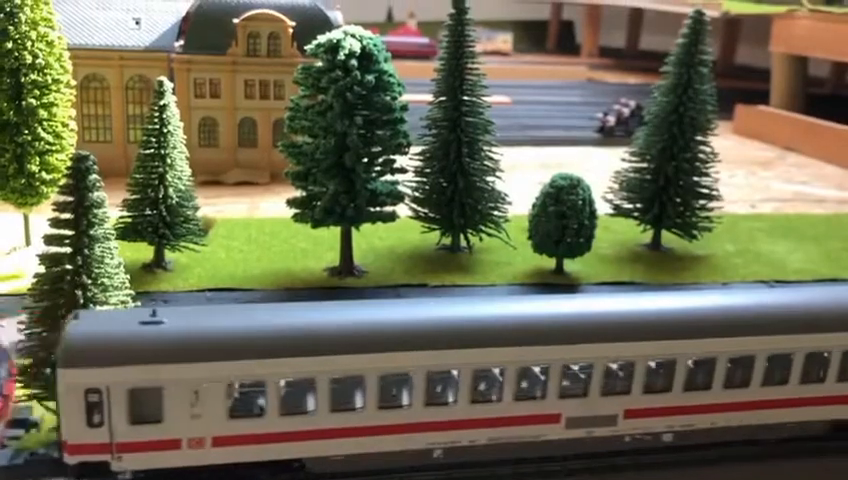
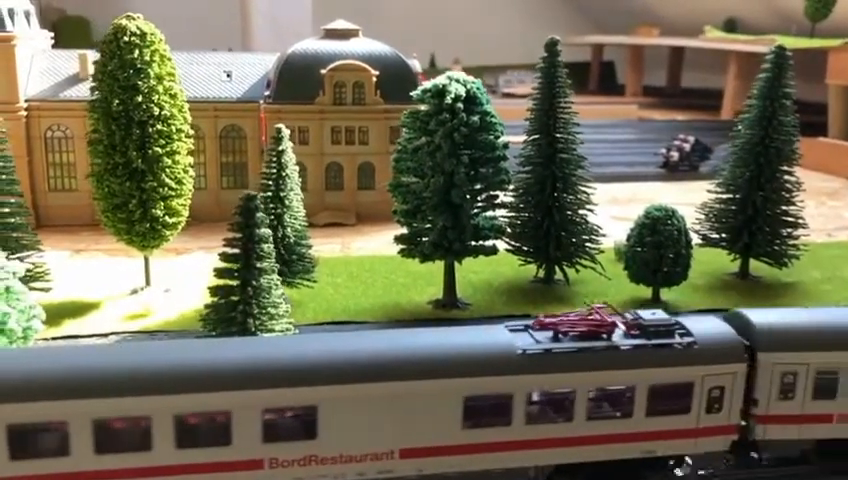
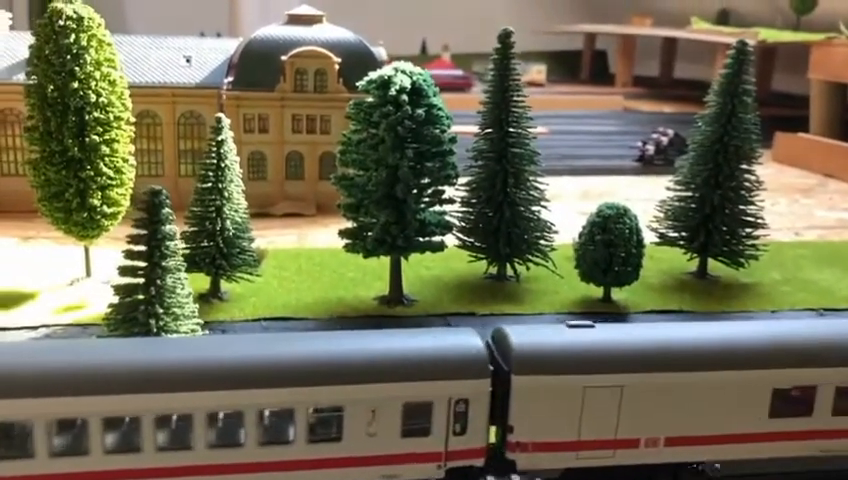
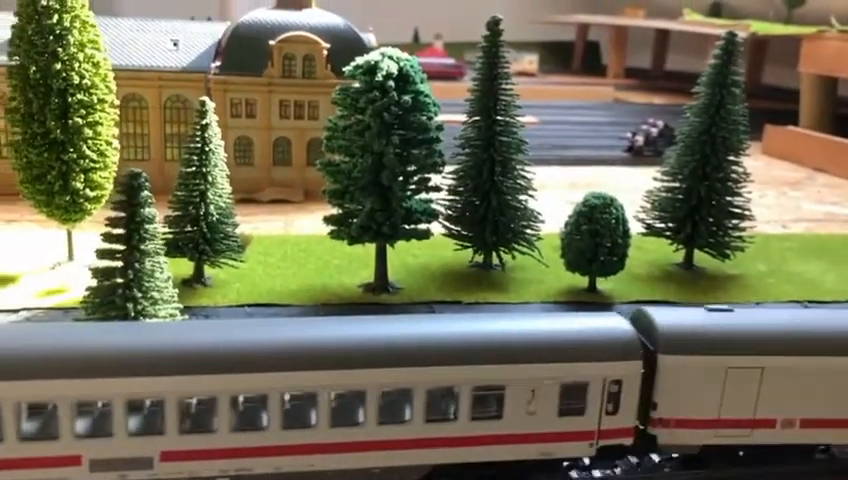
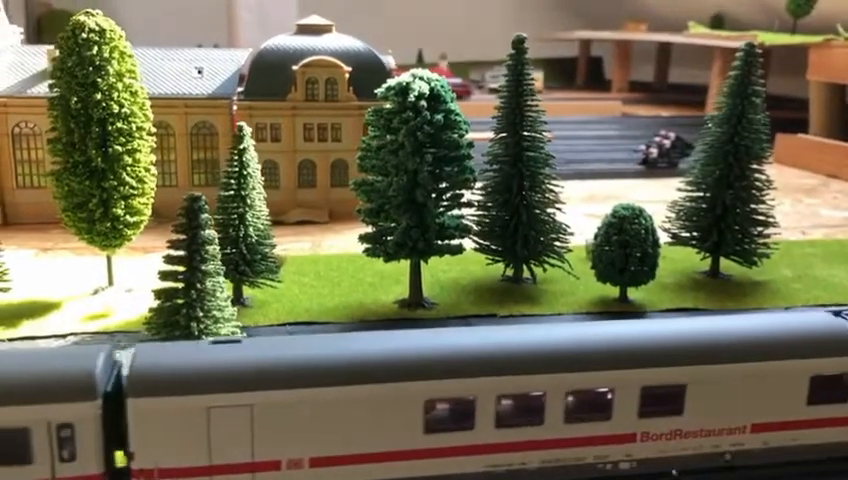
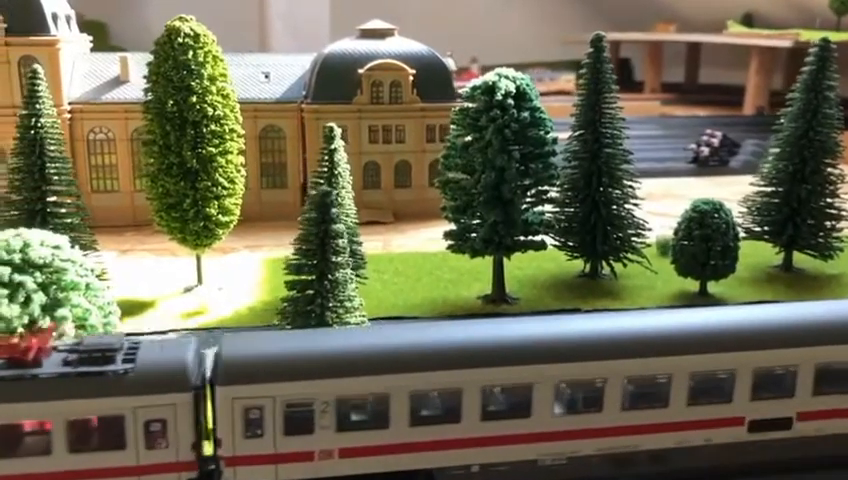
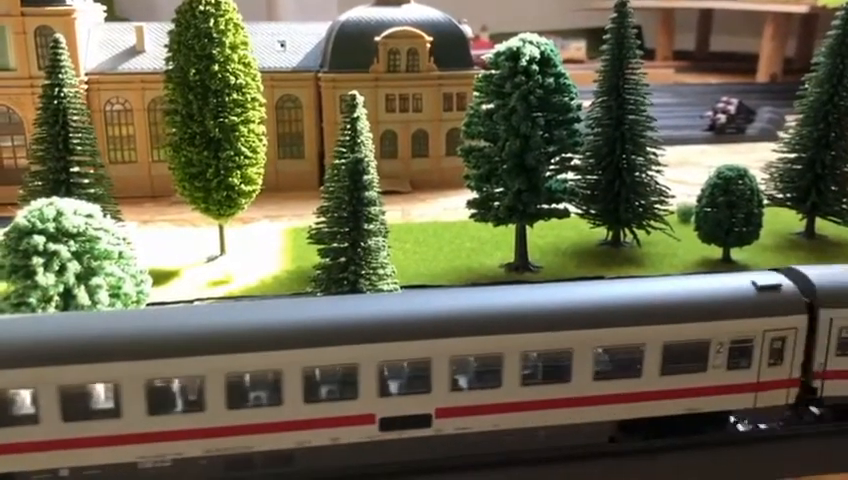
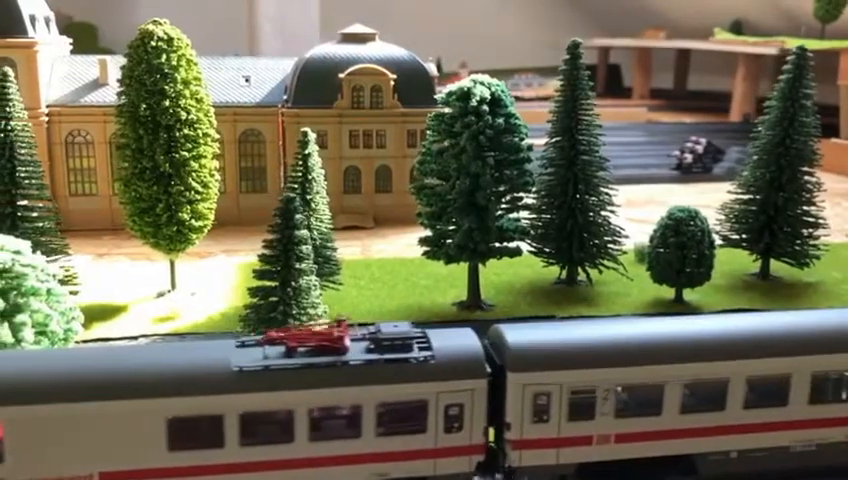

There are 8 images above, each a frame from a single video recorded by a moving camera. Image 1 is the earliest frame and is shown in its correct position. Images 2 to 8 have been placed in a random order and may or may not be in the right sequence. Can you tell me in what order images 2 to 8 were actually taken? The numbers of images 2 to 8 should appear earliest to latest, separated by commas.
4, 3, 5, 2, 8, 6, 7
